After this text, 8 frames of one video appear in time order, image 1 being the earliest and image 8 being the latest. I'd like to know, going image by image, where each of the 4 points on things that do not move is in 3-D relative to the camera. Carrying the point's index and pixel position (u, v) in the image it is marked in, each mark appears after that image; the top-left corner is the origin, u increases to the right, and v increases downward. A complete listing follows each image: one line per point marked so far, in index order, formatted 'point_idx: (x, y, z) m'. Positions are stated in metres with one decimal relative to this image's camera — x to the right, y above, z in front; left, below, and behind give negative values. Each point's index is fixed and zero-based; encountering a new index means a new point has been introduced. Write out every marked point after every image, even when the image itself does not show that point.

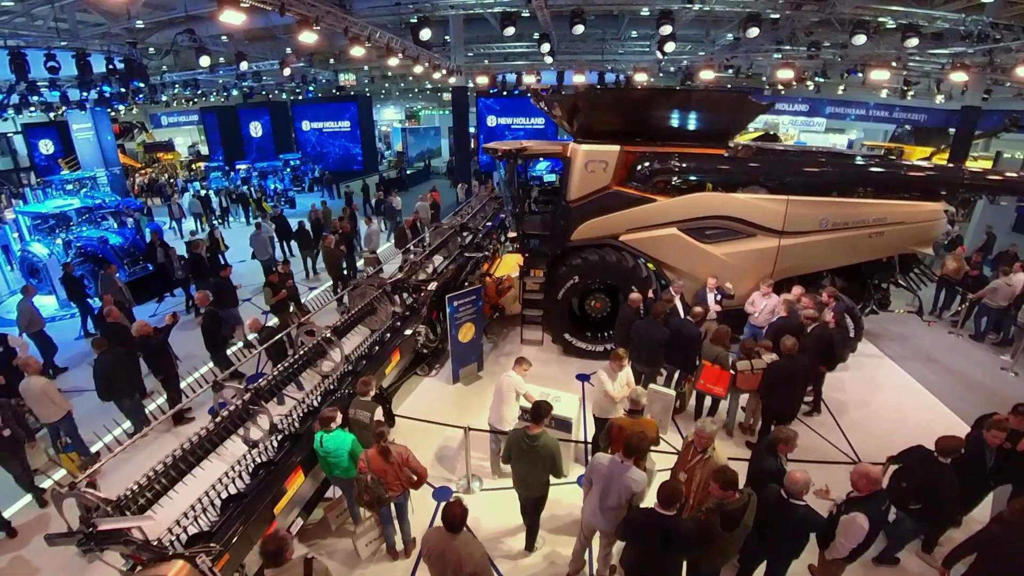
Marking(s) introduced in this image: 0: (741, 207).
0: (+2.7, +1.0, +6.4) m
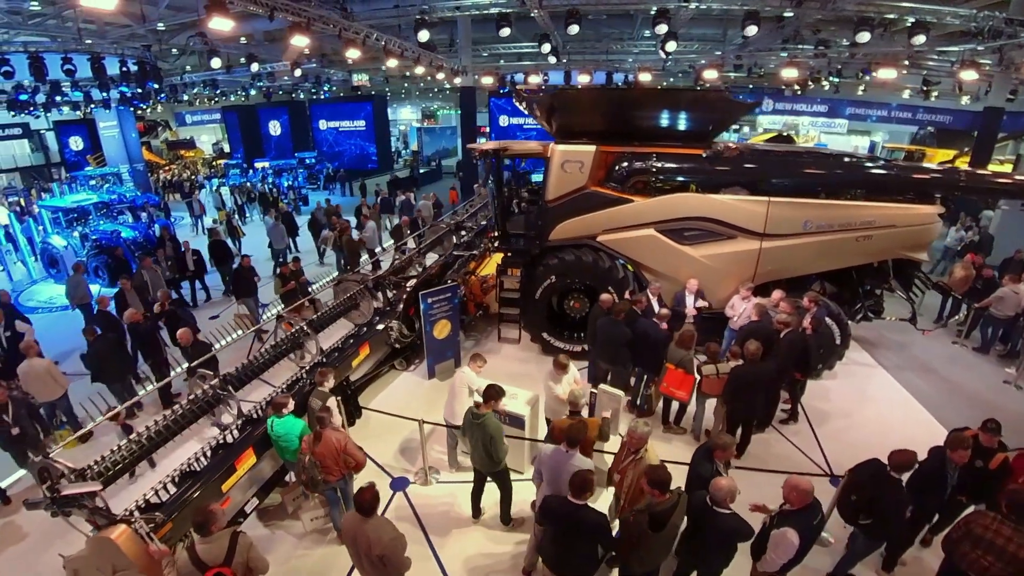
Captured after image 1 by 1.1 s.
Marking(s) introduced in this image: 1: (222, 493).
0: (+2.4, +0.9, +6.3) m
1: (-2.4, -1.6, +4.5) m
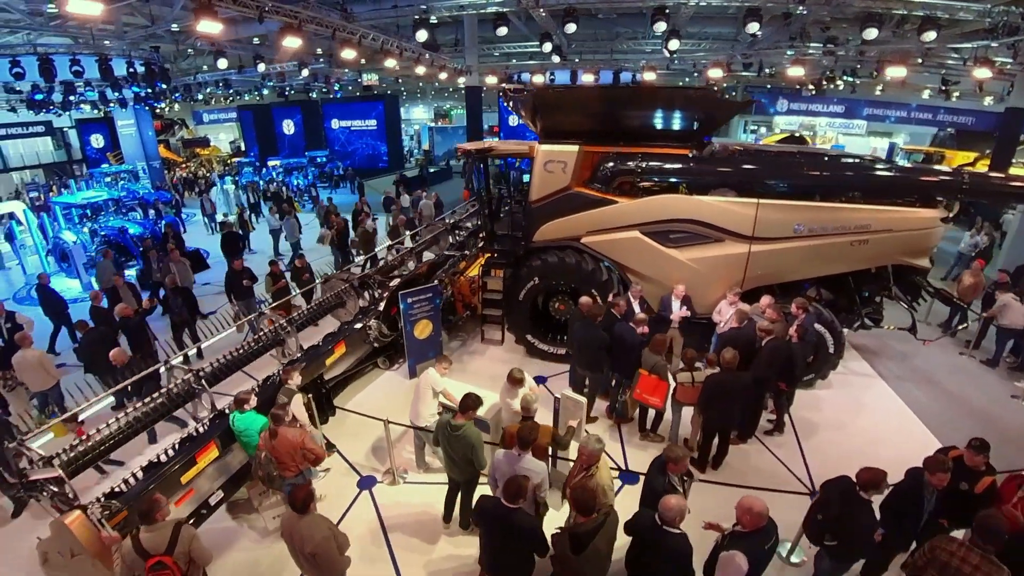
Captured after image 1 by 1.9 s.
0: (+2.2, +0.9, +6.1) m
1: (-2.8, -1.6, +4.5) m
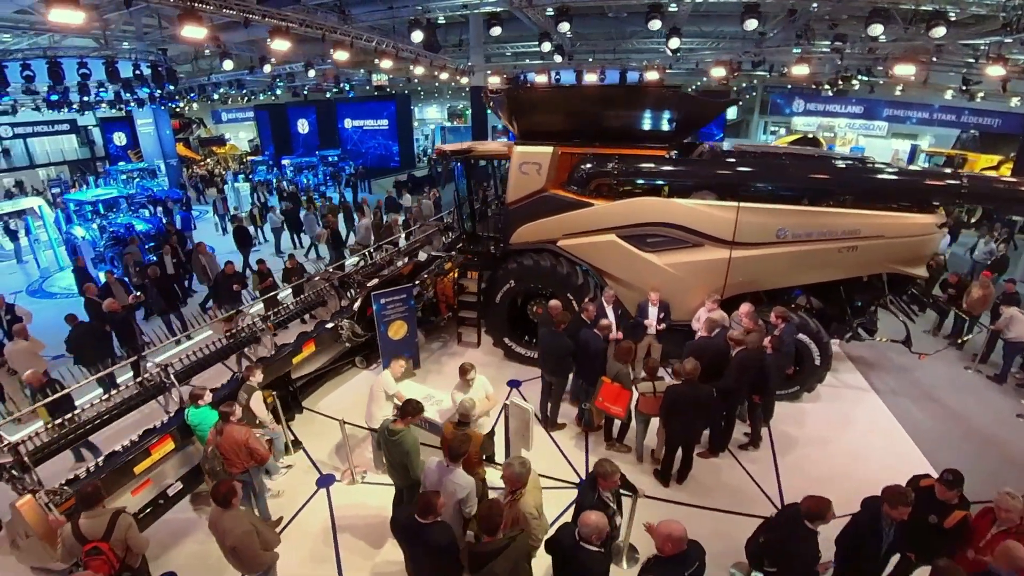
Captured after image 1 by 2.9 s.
0: (+1.9, +0.8, +5.9) m
1: (-3.2, -1.6, +4.6) m
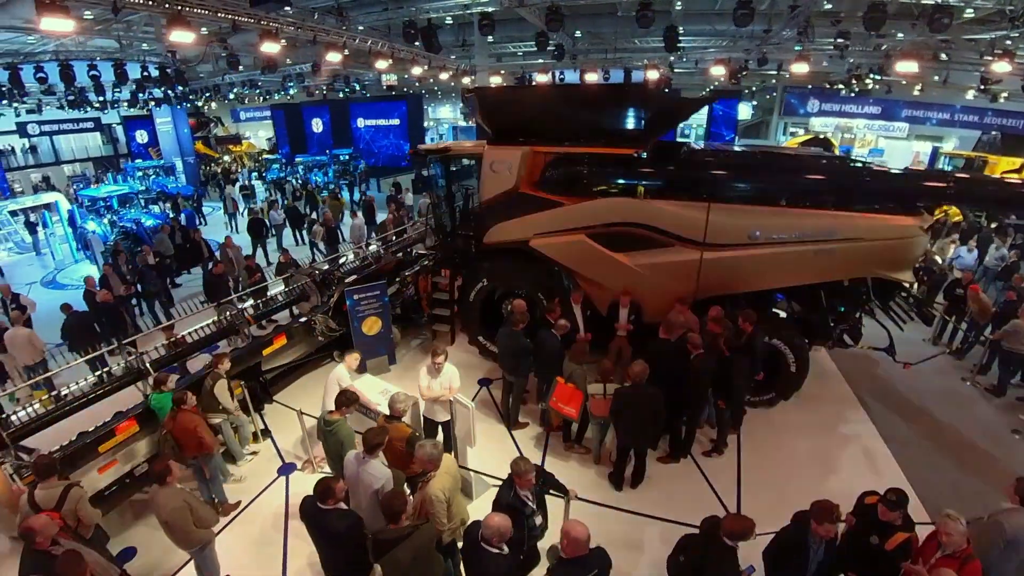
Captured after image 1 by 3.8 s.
0: (+1.5, +0.8, +5.8) m
1: (-3.6, -1.5, +4.8) m
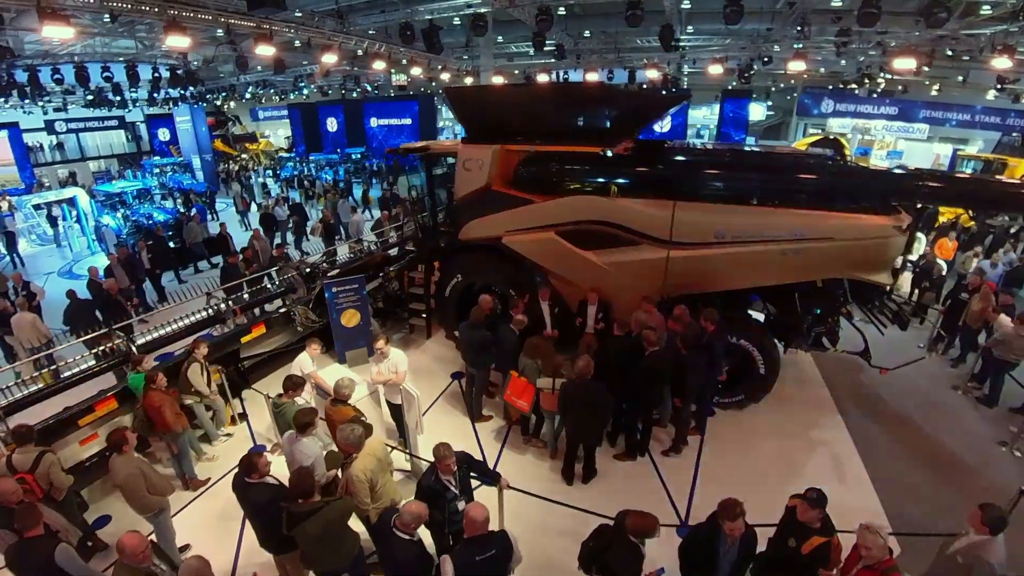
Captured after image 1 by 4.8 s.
0: (+1.2, +0.8, +5.9) m
1: (-4.1, -1.4, +5.1) m
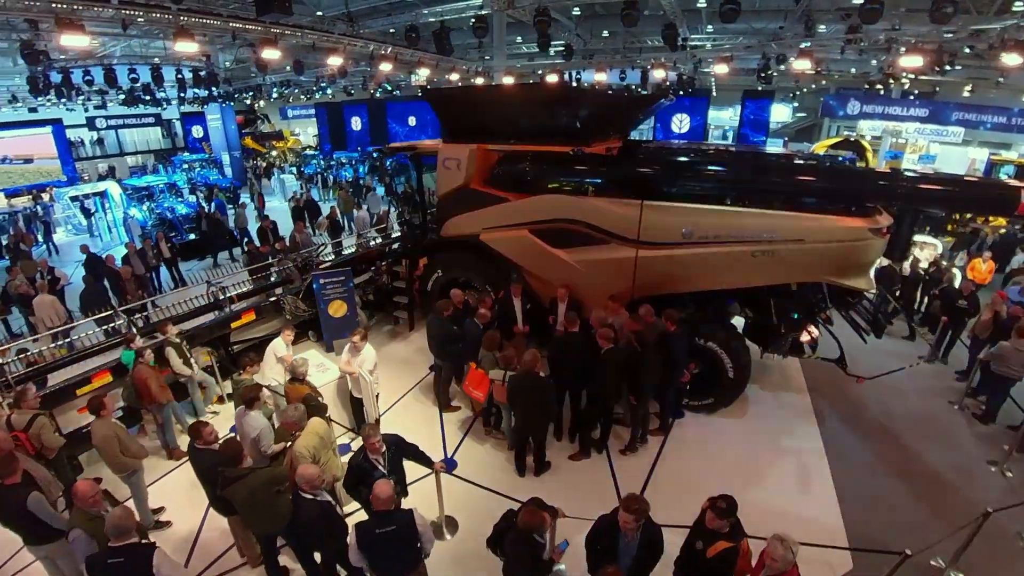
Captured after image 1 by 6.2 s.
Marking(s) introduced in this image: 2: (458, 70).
0: (+0.9, +0.8, +5.9) m
1: (-4.5, -1.2, +5.6) m
2: (-1.3, +5.2, +13.0) m
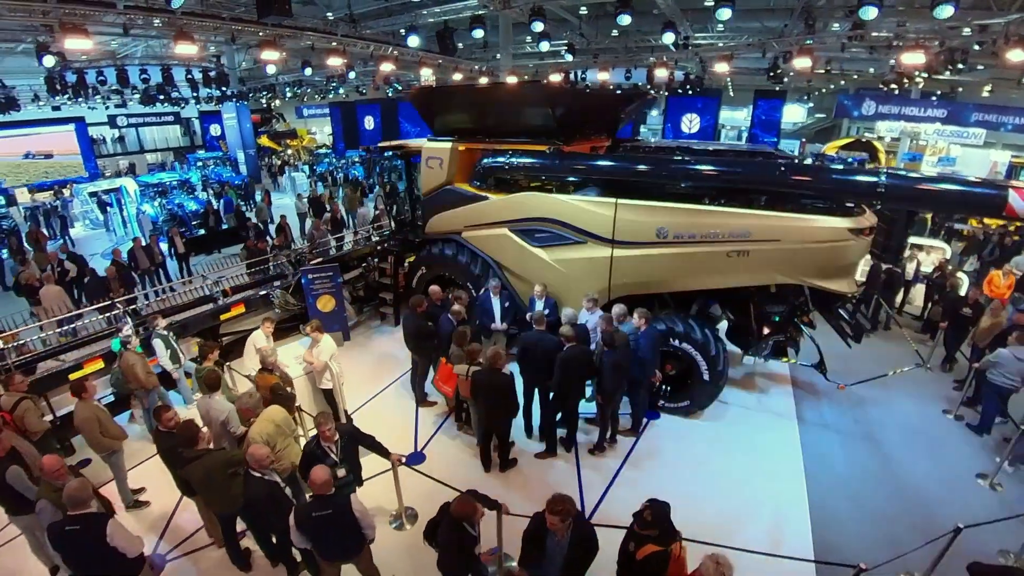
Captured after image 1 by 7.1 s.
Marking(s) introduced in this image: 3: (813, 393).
0: (+0.6, +0.8, +5.9) m
1: (-4.8, -1.1, +5.8) m
2: (-1.1, +5.2, +13.1) m
3: (+3.7, -1.3, +6.7) m
